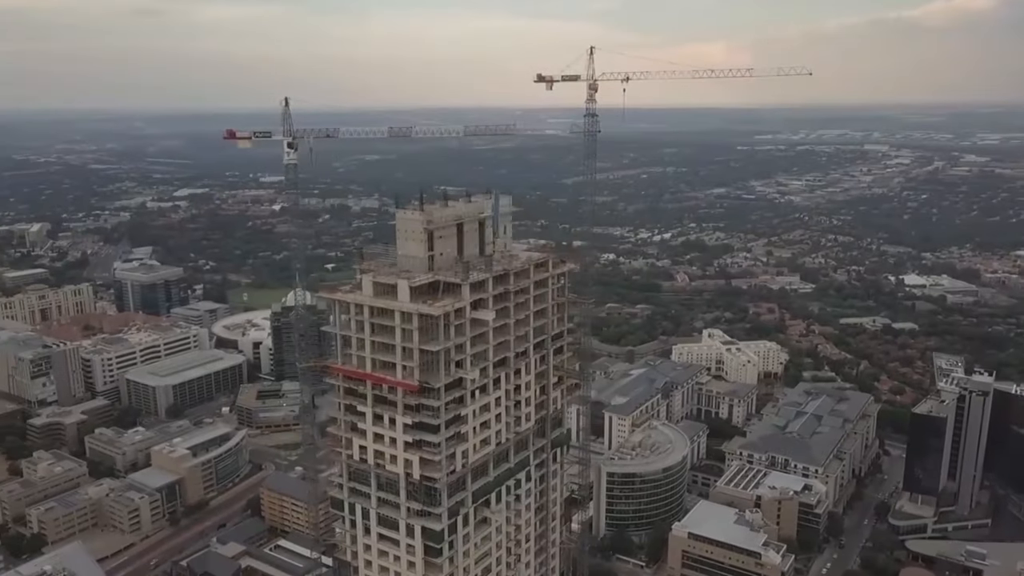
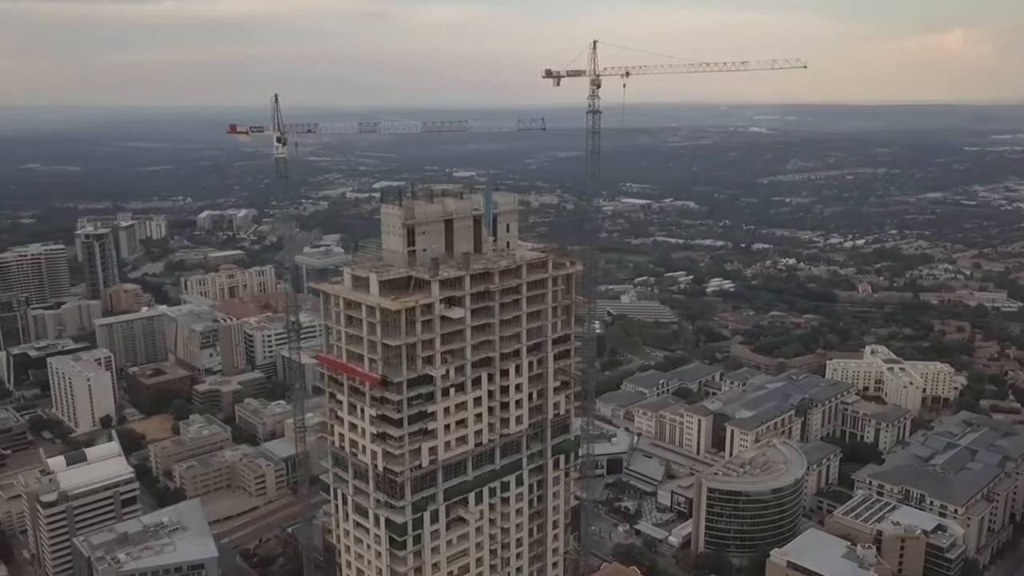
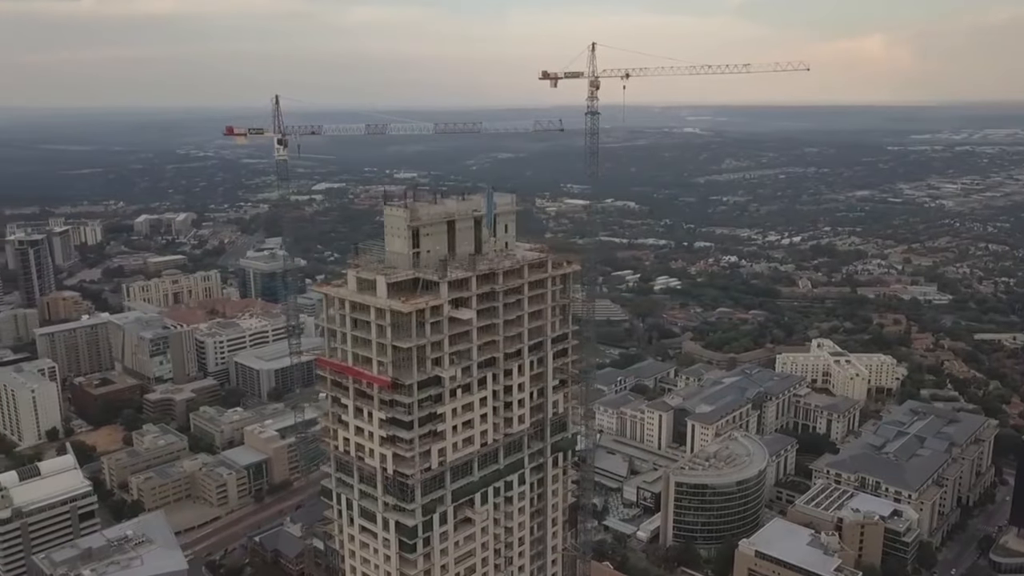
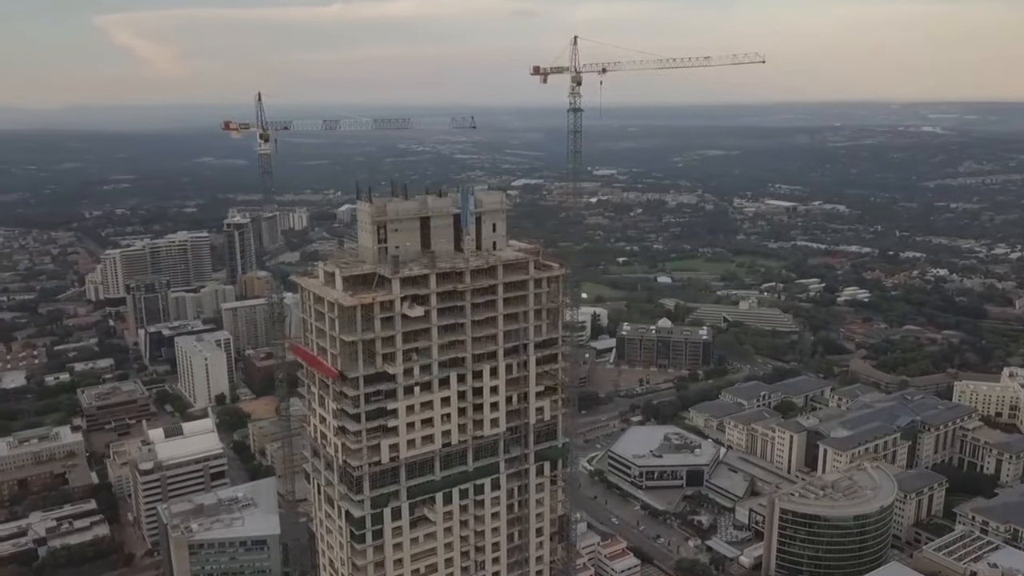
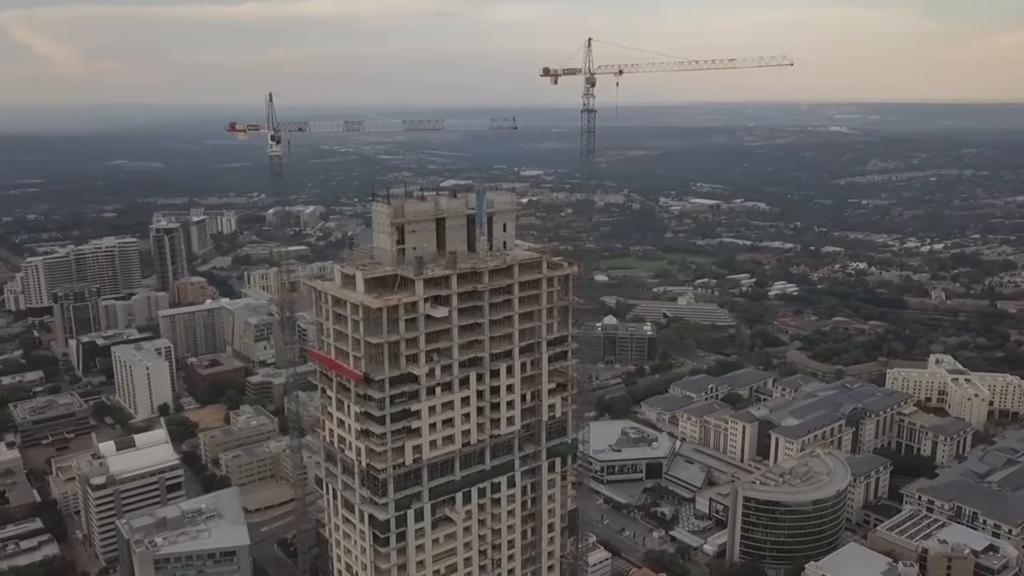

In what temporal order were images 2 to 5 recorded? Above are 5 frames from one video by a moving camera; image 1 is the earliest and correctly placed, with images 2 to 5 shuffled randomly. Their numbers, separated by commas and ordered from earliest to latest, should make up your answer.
3, 2, 5, 4
